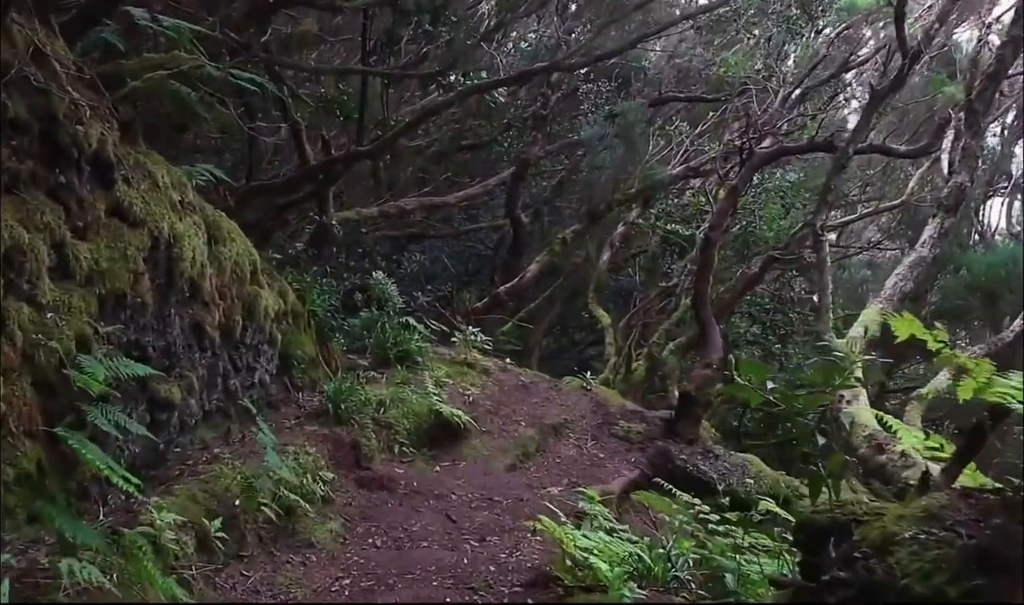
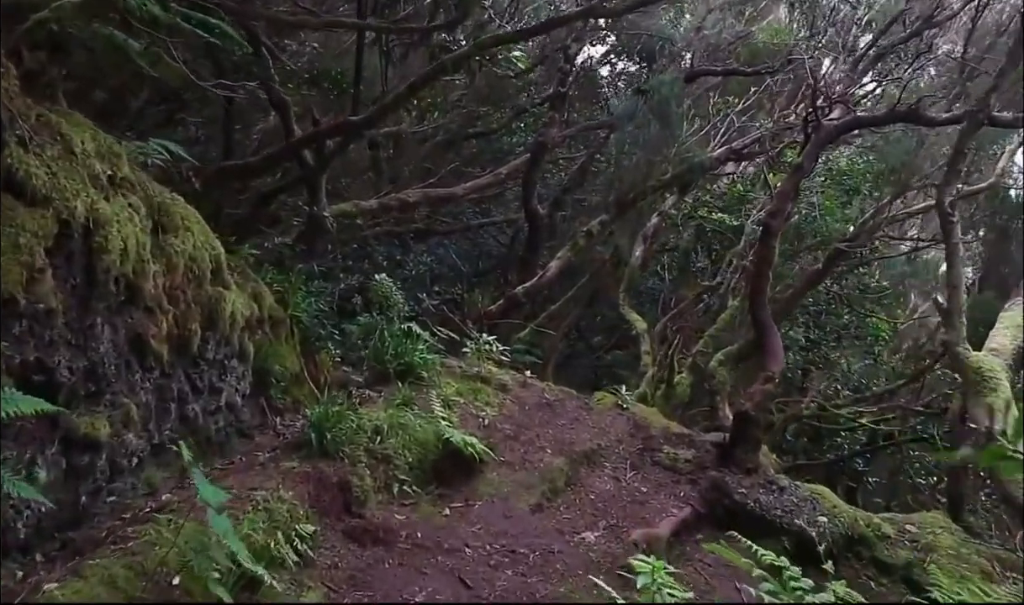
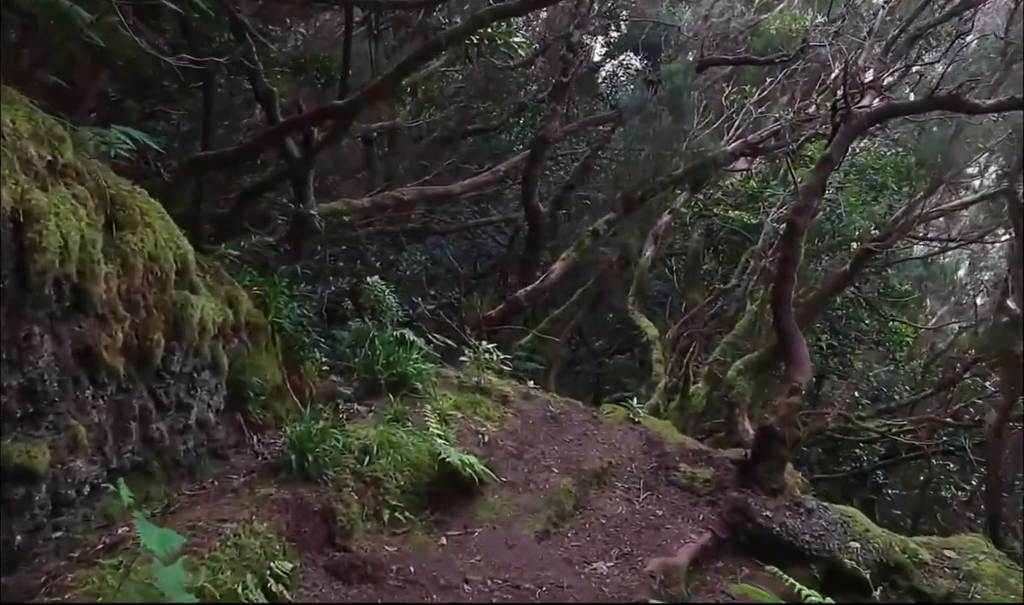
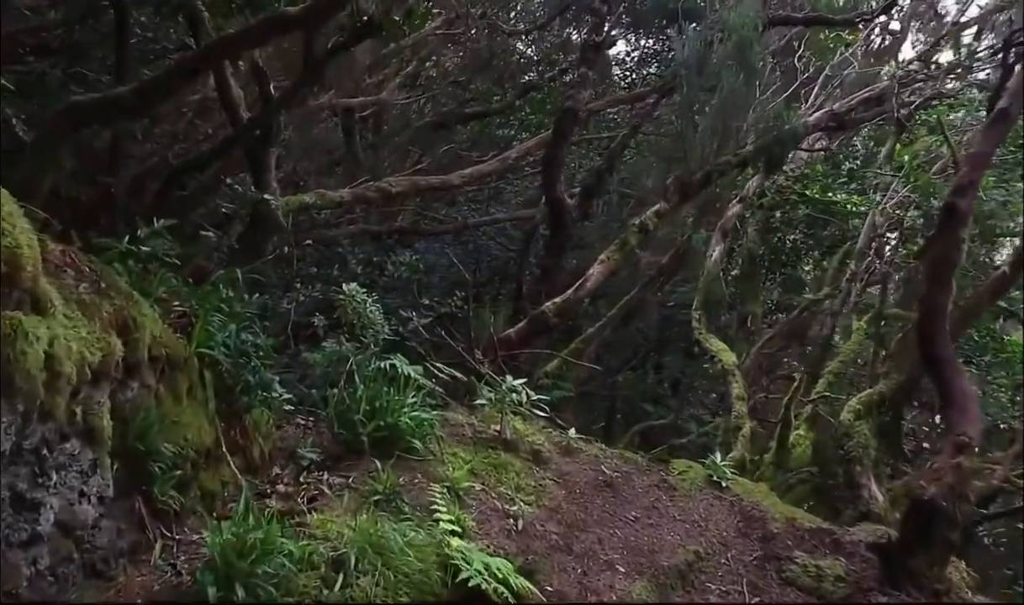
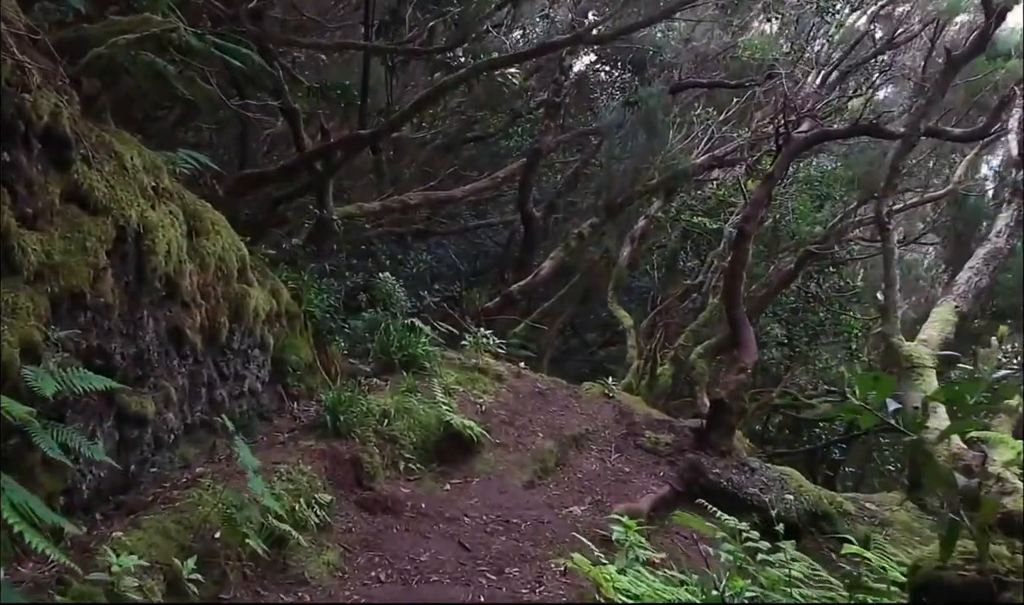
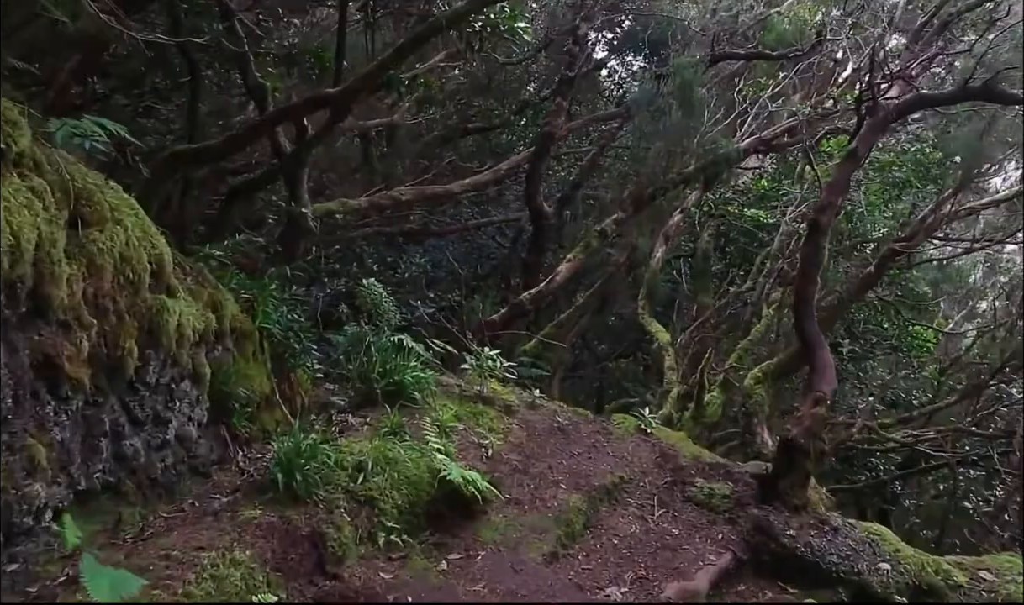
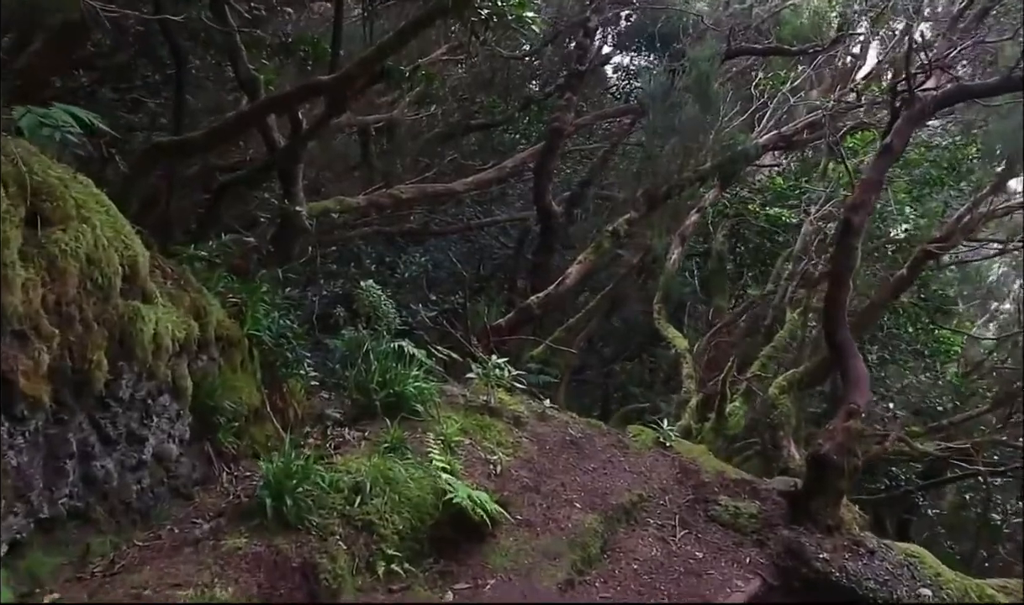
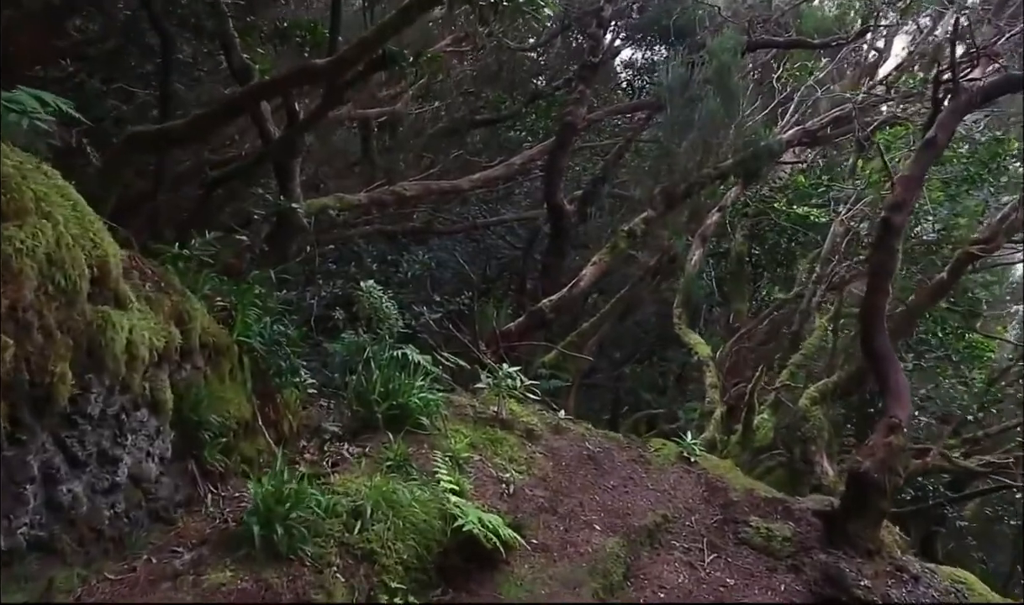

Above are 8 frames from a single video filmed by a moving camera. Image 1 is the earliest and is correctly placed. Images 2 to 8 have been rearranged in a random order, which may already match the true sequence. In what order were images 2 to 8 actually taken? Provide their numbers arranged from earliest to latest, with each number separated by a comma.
5, 2, 3, 6, 7, 8, 4
